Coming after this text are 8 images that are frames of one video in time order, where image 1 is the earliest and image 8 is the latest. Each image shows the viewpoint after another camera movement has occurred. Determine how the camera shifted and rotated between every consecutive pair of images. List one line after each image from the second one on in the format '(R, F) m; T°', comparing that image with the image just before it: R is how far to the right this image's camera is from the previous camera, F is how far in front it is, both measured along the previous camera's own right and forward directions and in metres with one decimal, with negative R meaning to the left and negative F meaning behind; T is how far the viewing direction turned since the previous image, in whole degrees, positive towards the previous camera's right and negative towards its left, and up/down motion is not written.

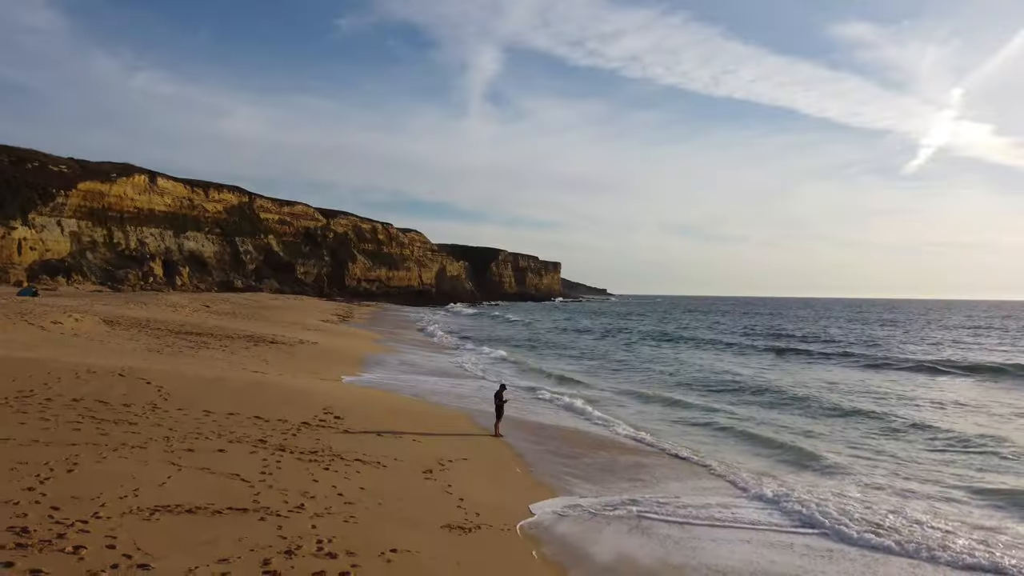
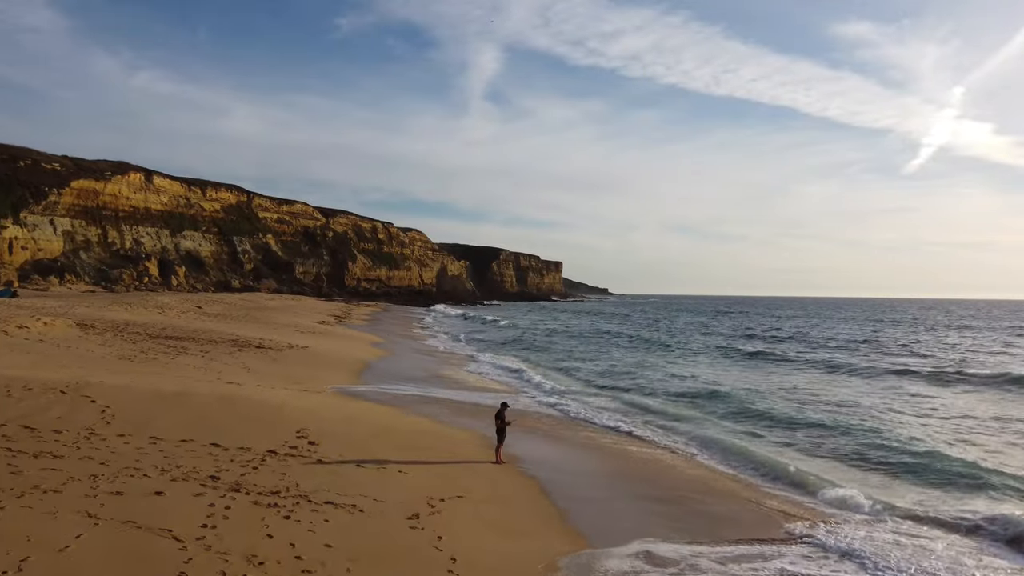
(0.0, +1.2) m; 0°
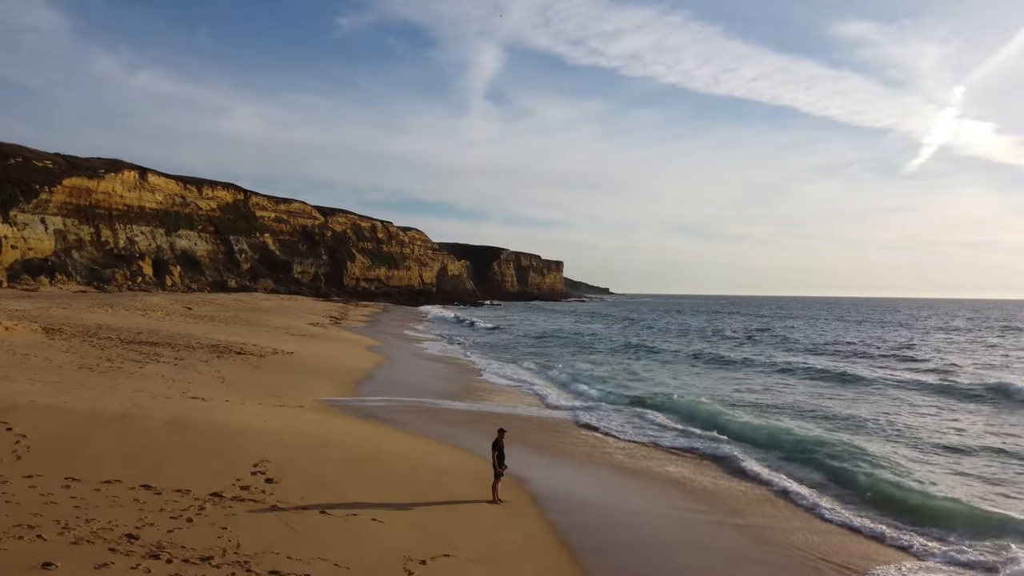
(0.0, +1.2) m; 0°
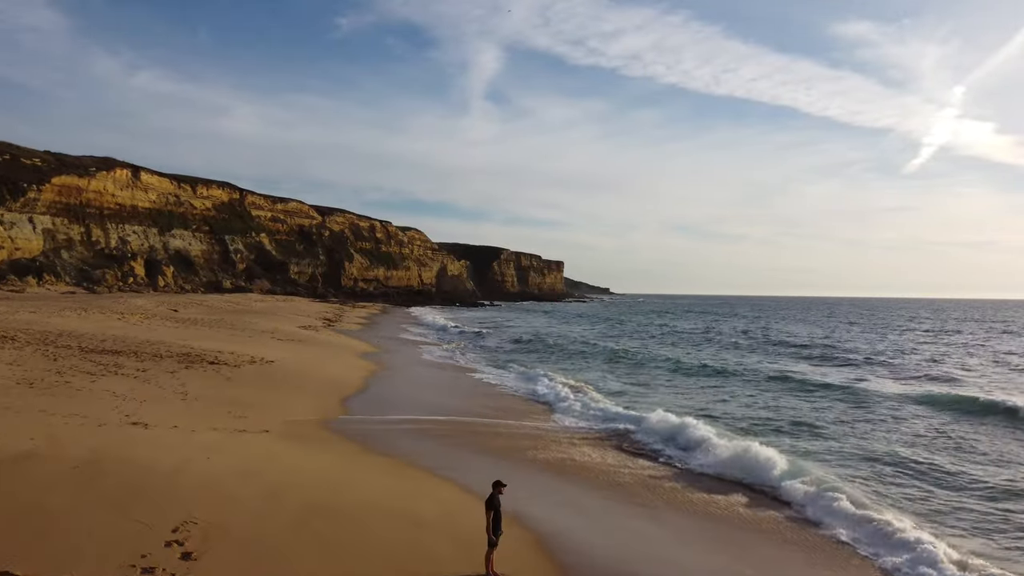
(0.0, +1.4) m; 0°
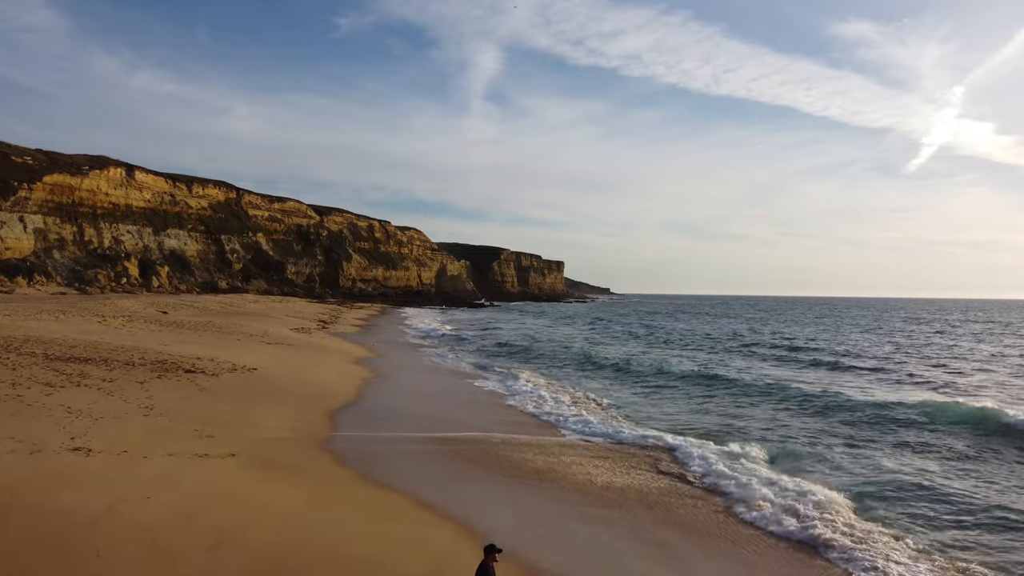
(0.0, +1.0) m; 0°
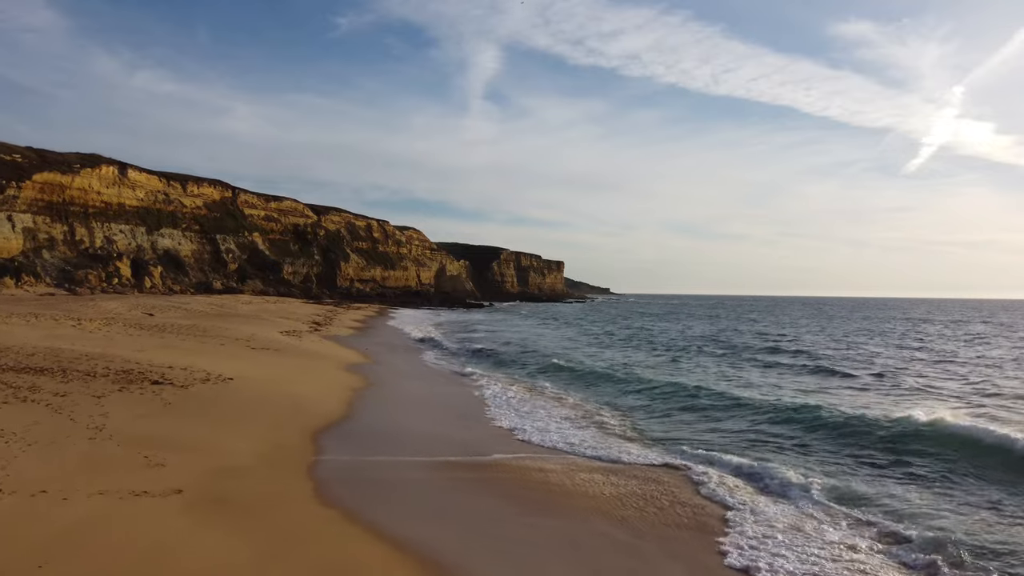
(0.0, +1.2) m; 0°
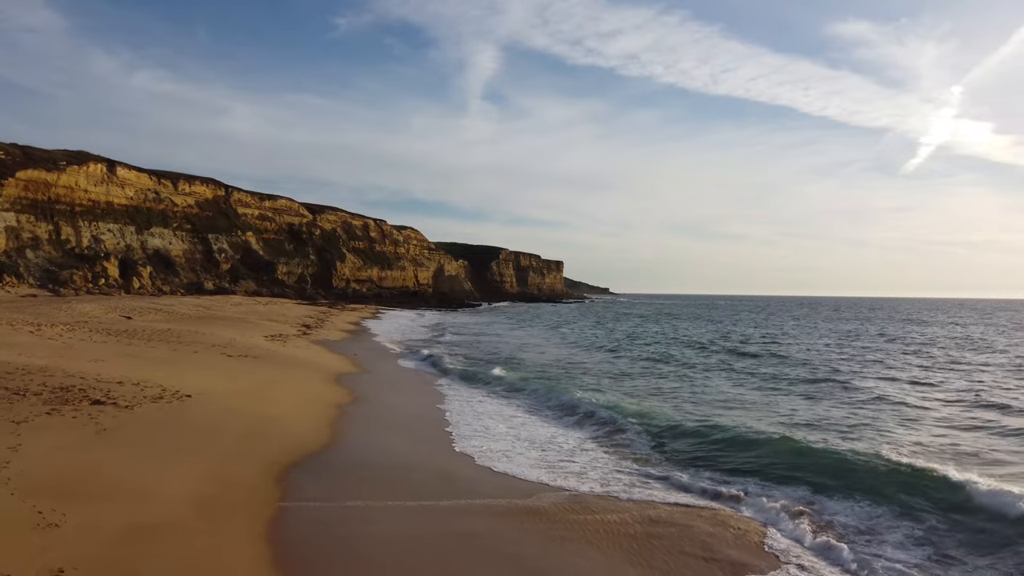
(0.0, +1.7) m; 0°
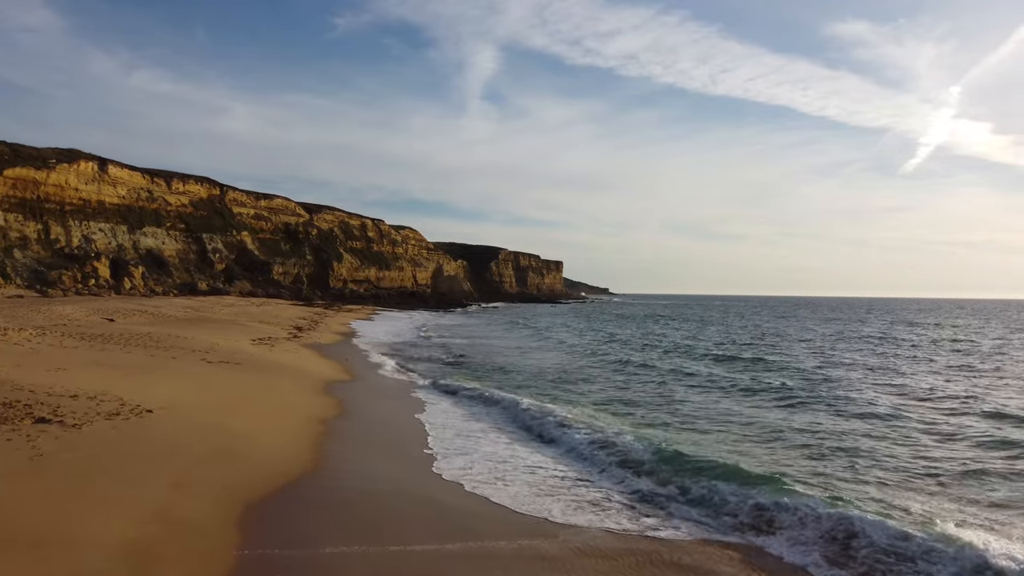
(0.0, +1.2) m; 0°
